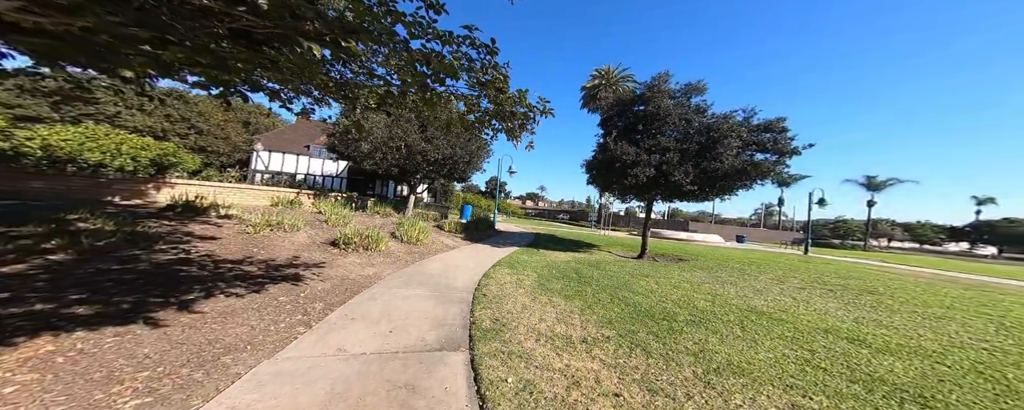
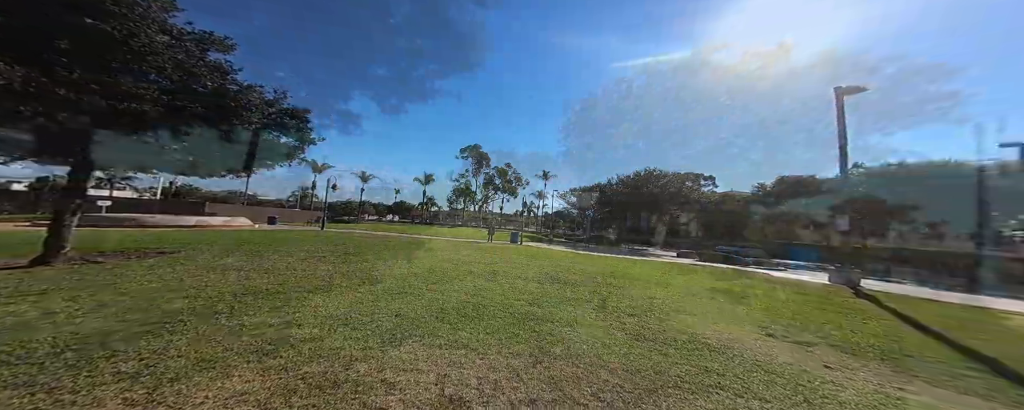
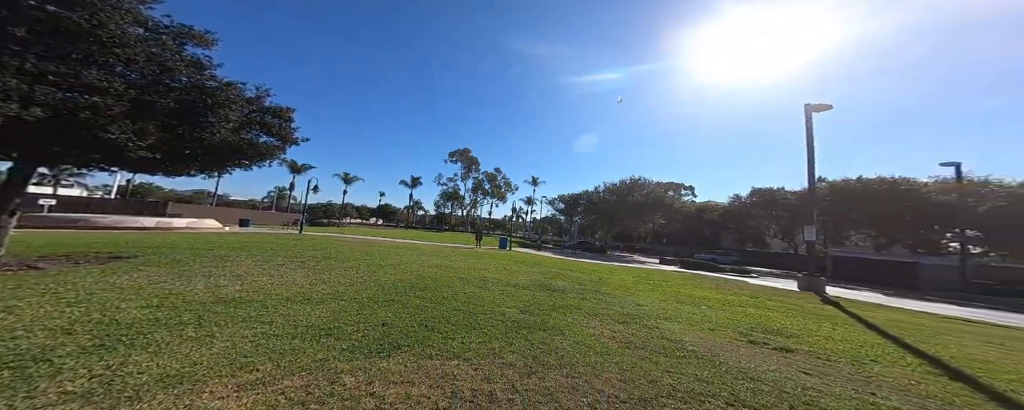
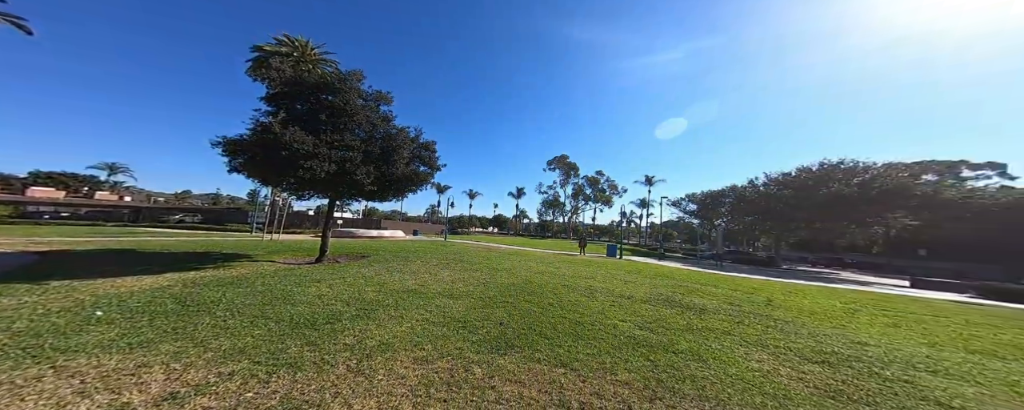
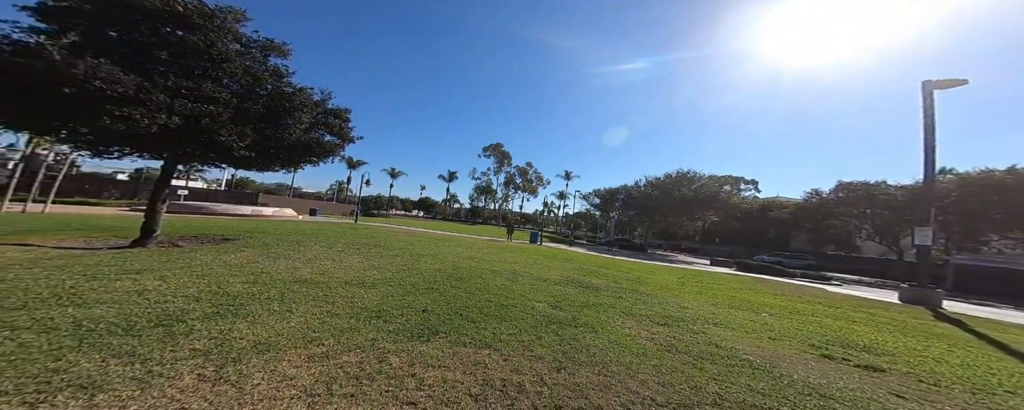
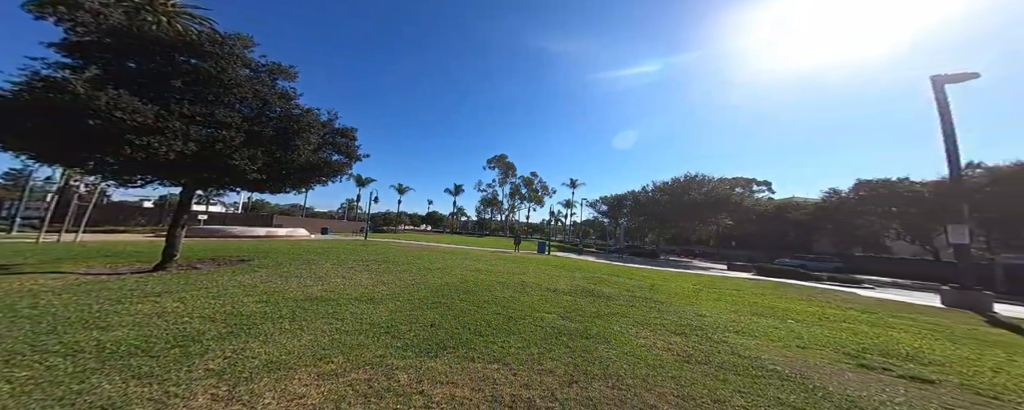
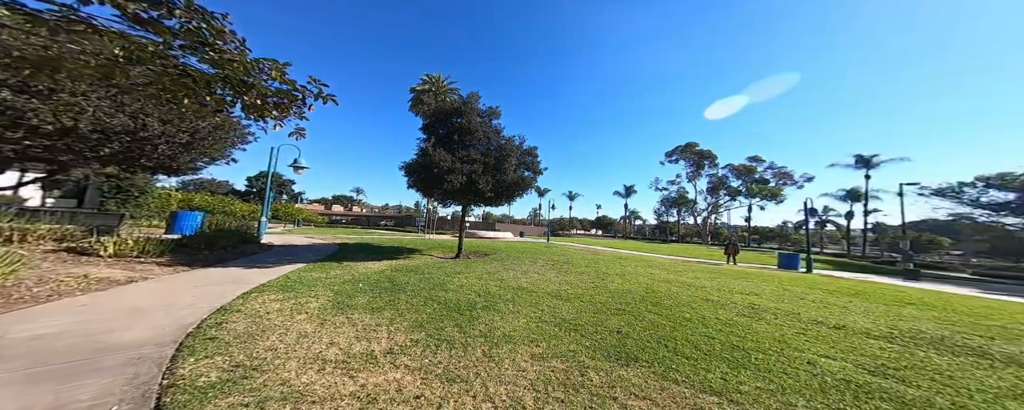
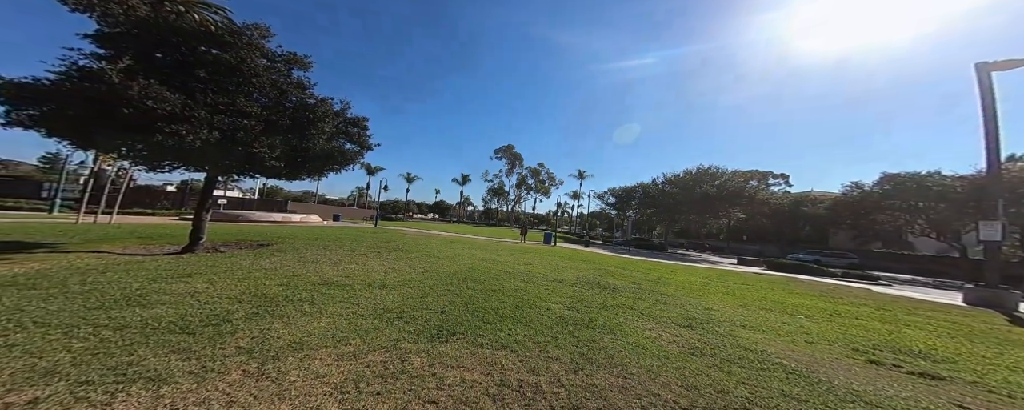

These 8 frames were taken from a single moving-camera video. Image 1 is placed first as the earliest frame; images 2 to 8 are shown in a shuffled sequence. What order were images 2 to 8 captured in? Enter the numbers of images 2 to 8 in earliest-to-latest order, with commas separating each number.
7, 4, 6, 3, 5, 8, 2
